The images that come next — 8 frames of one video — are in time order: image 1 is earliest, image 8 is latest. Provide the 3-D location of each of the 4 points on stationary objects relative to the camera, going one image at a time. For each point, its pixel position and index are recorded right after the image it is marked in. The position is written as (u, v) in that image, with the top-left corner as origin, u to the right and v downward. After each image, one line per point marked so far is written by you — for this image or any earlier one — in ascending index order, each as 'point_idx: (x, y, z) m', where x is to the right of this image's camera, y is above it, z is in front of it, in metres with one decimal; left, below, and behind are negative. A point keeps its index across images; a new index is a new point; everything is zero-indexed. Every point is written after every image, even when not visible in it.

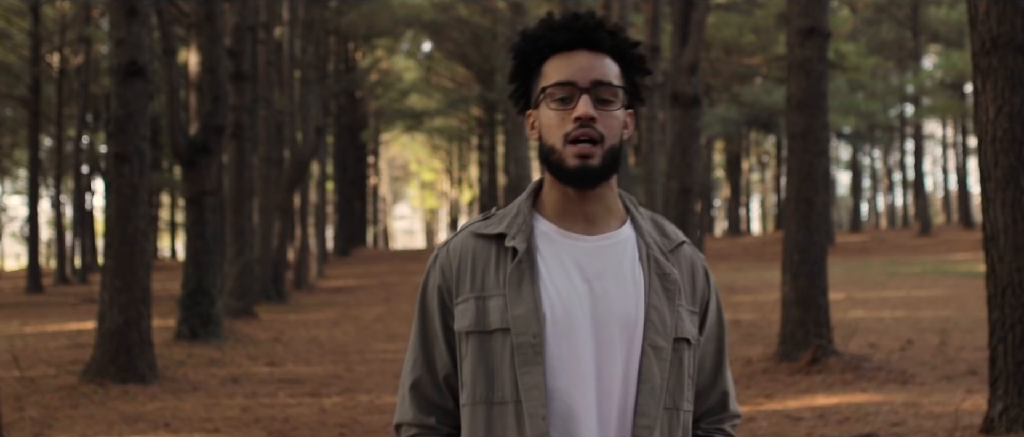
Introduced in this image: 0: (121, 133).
0: (-3.8, +0.8, +10.8) m
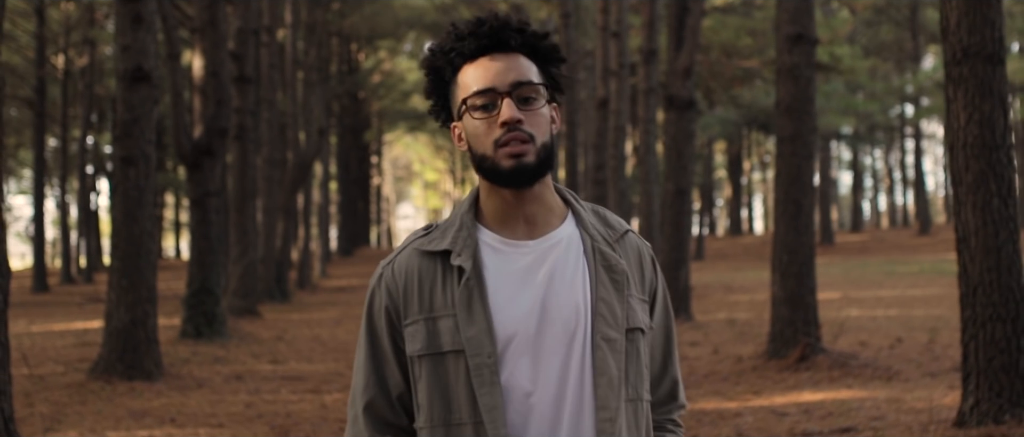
0: (-3.8, +0.8, +11.1) m
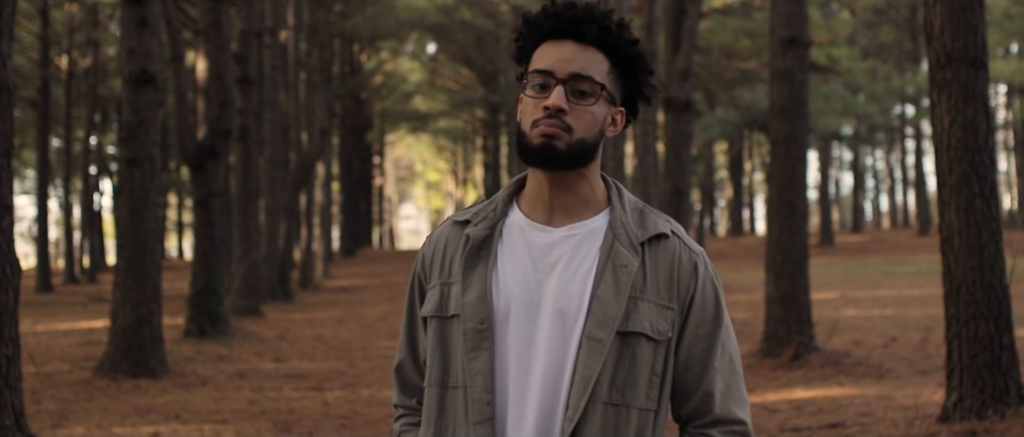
0: (-3.8, +0.8, +11.3) m
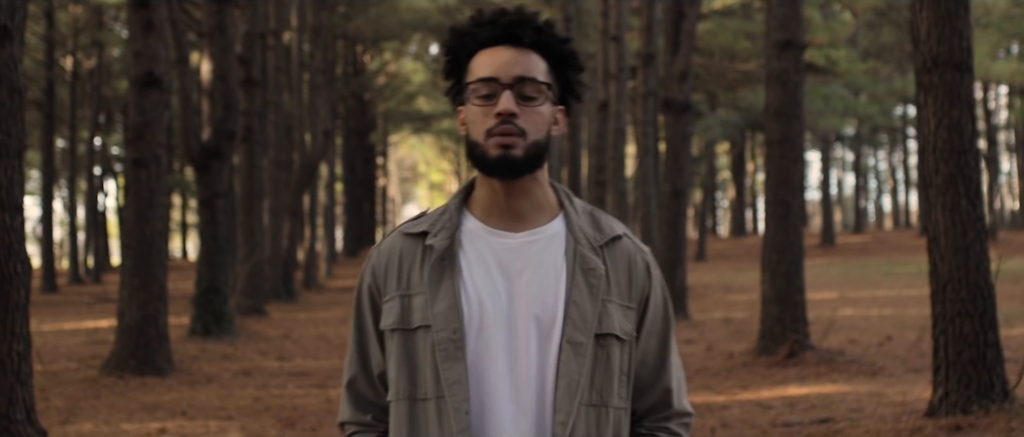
0: (-3.8, +0.8, +11.5) m
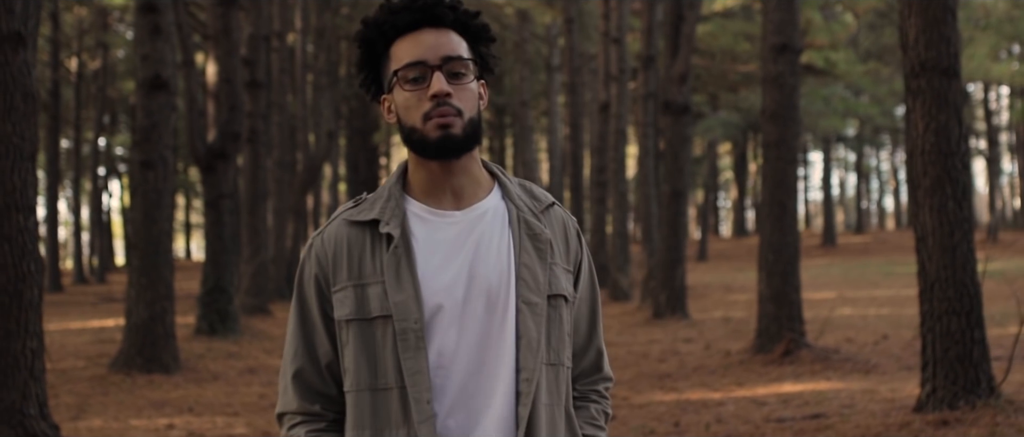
0: (-3.8, +0.8, +11.7) m
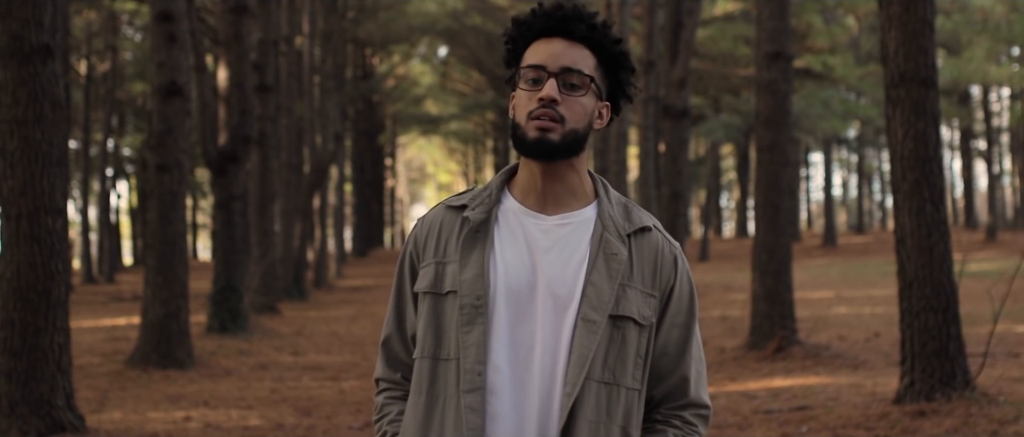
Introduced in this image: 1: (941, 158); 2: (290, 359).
0: (-3.8, +0.8, +12.1) m
1: (+3.0, +0.4, +7.8) m
2: (-2.9, -1.8, +14.4) m
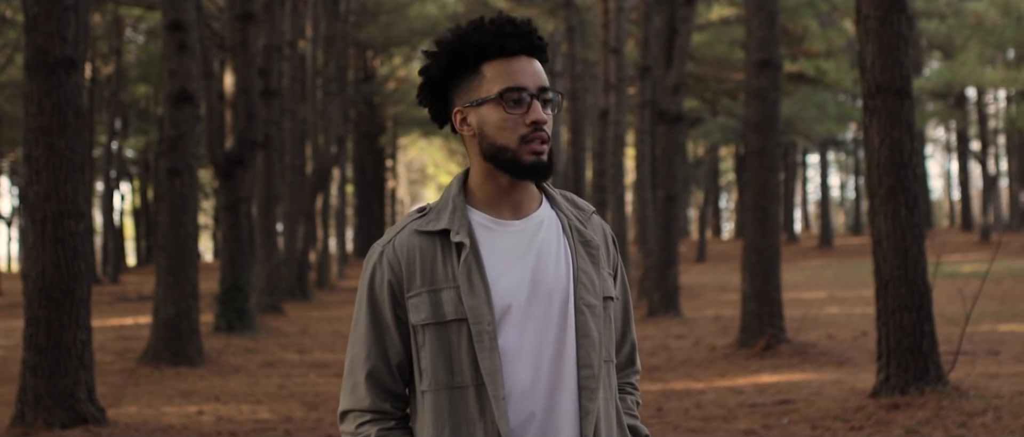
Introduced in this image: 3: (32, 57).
0: (-3.8, +0.8, +12.6) m
1: (+3.0, +0.4, +8.3) m
2: (-2.9, -1.8, +14.8) m
3: (-3.5, +1.2, +8.1) m
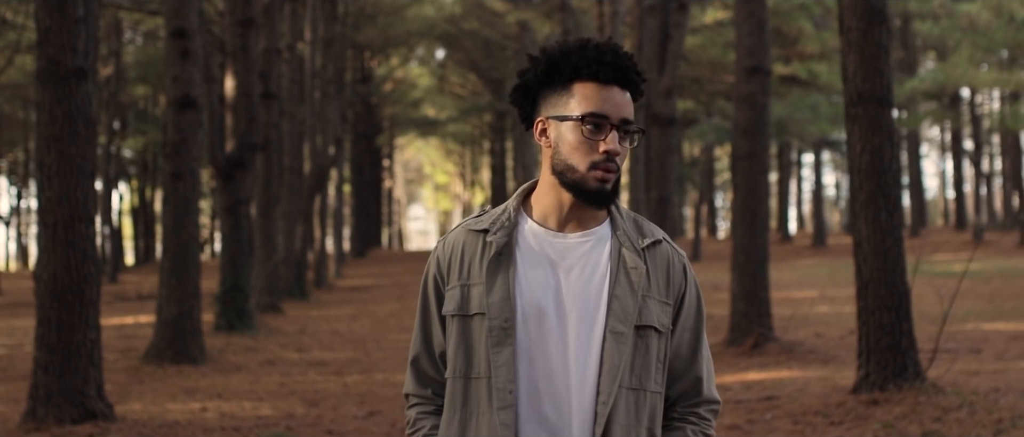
0: (-3.9, +0.7, +12.9) m
1: (+2.9, +0.4, +8.6) m
2: (-2.9, -1.9, +15.1) m
3: (-3.5, +1.1, +8.4) m
